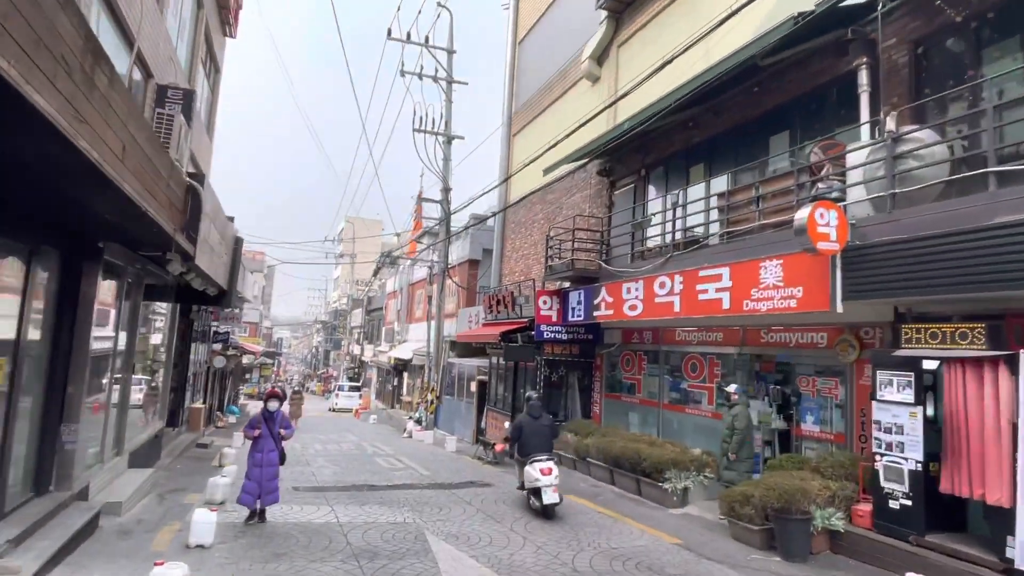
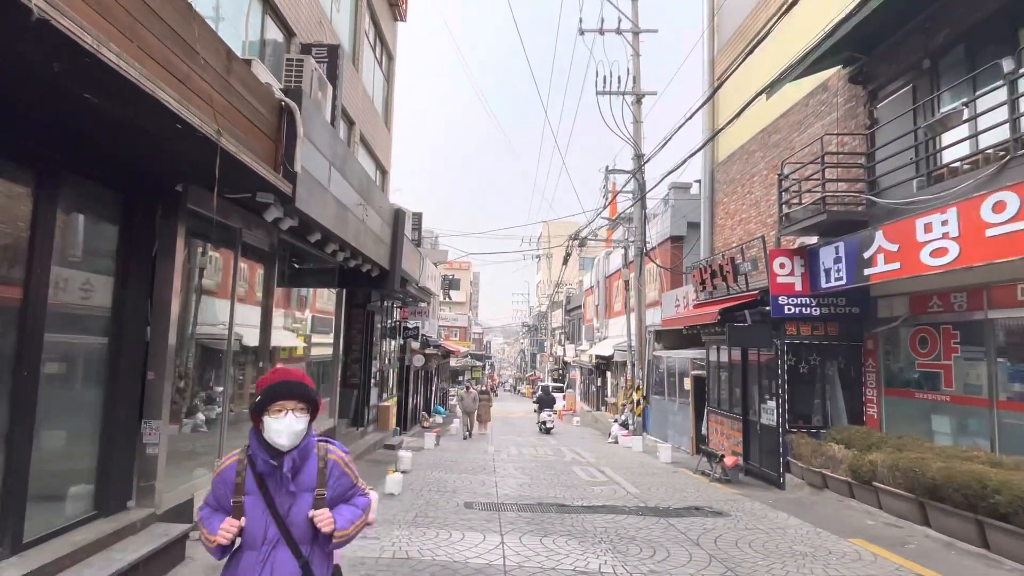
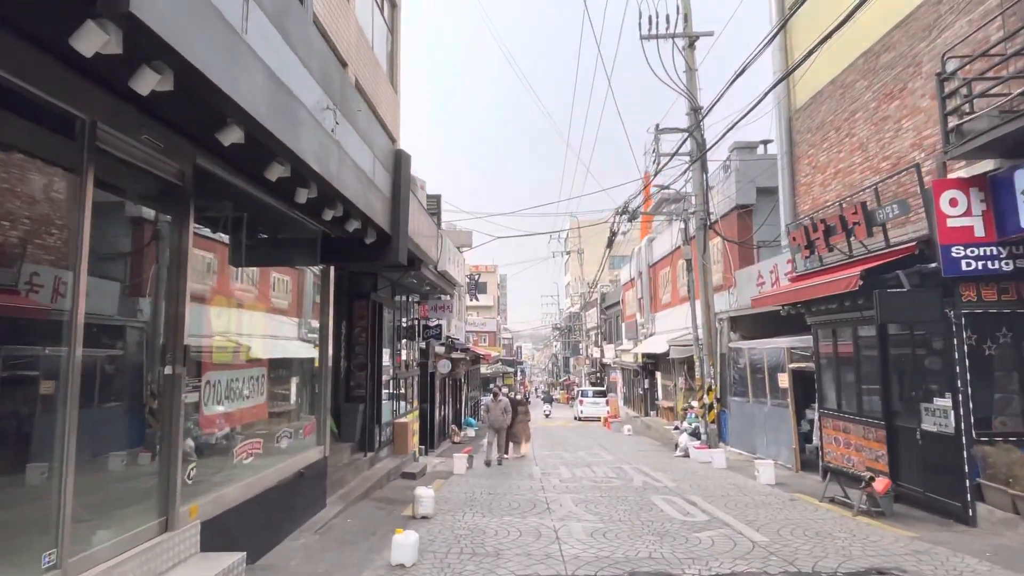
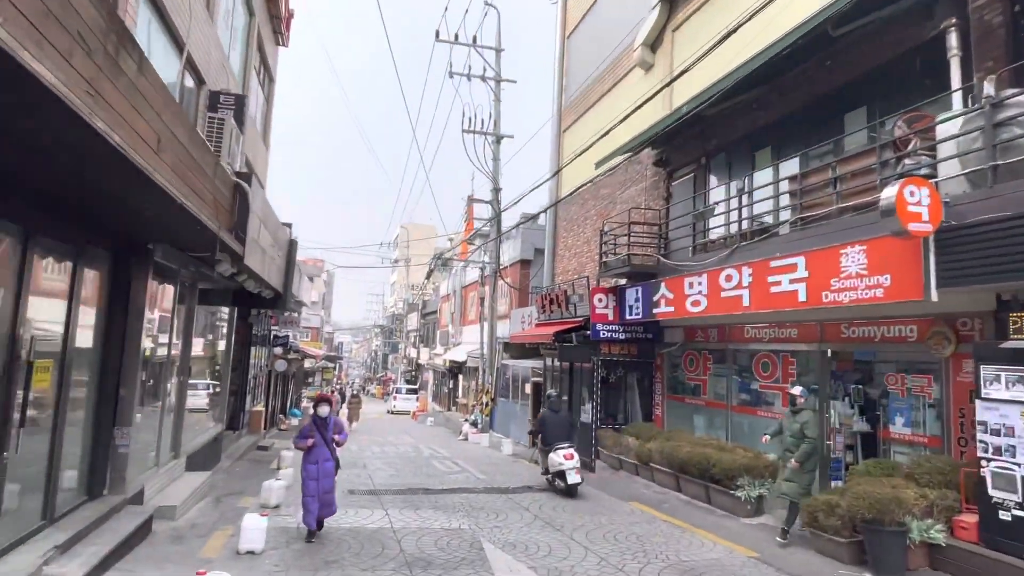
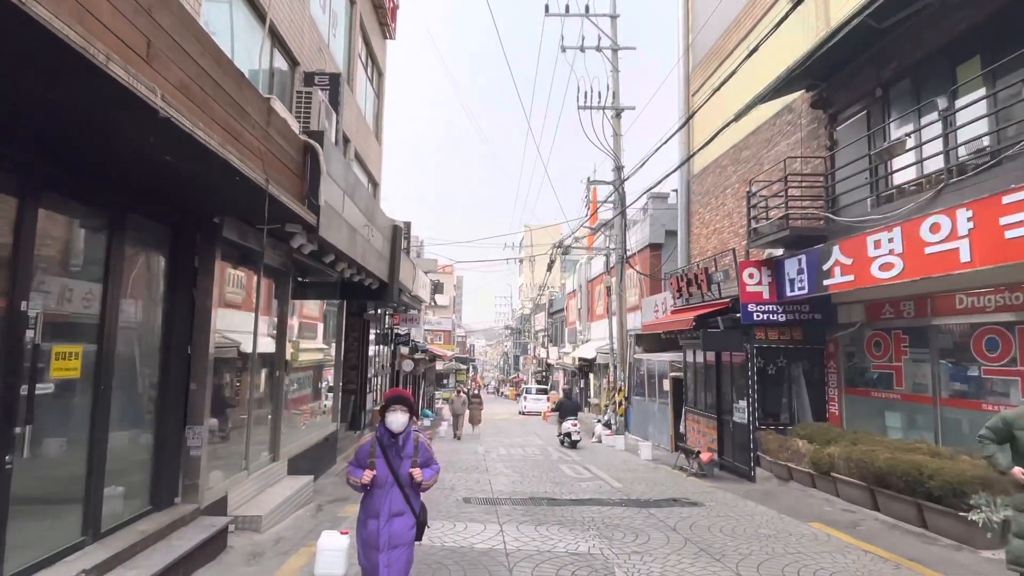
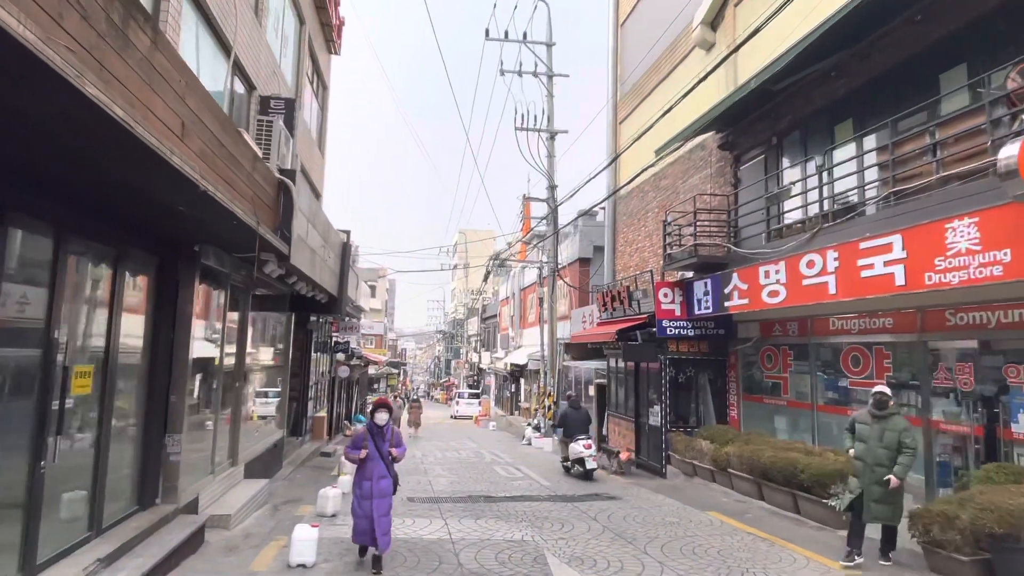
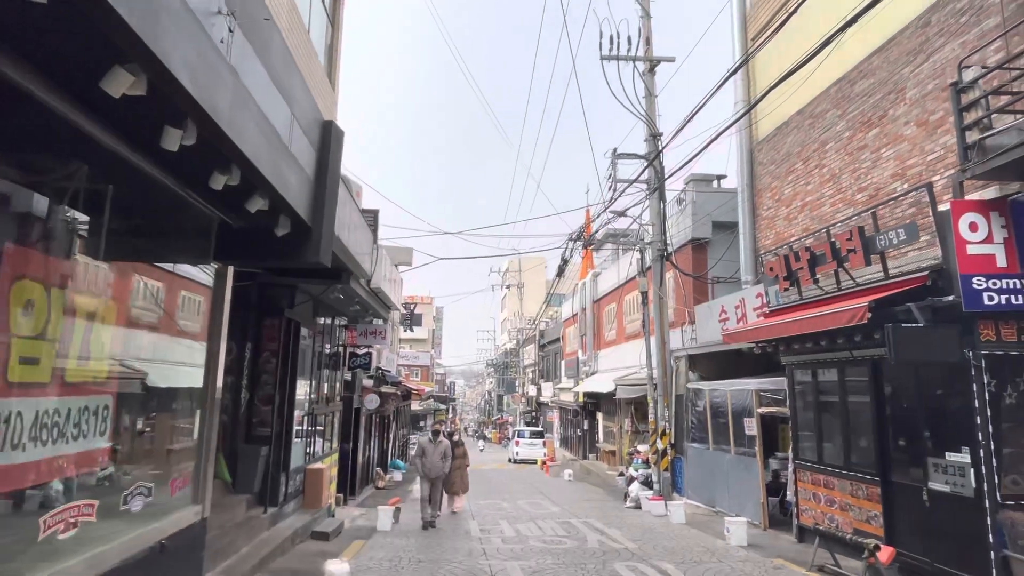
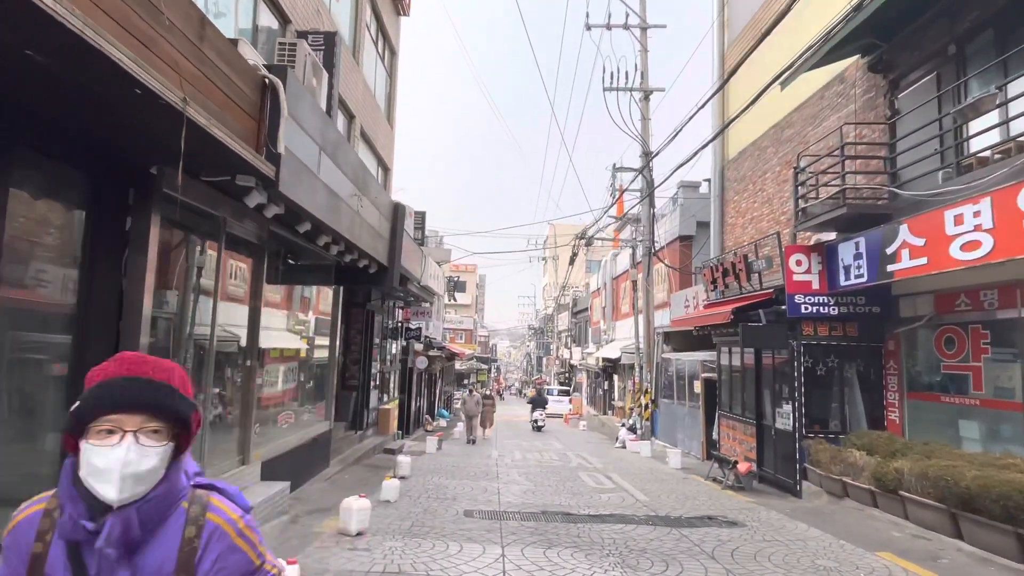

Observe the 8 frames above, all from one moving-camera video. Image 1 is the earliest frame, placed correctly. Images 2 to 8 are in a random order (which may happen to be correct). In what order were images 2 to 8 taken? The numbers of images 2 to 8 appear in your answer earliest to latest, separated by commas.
4, 6, 5, 2, 8, 3, 7
